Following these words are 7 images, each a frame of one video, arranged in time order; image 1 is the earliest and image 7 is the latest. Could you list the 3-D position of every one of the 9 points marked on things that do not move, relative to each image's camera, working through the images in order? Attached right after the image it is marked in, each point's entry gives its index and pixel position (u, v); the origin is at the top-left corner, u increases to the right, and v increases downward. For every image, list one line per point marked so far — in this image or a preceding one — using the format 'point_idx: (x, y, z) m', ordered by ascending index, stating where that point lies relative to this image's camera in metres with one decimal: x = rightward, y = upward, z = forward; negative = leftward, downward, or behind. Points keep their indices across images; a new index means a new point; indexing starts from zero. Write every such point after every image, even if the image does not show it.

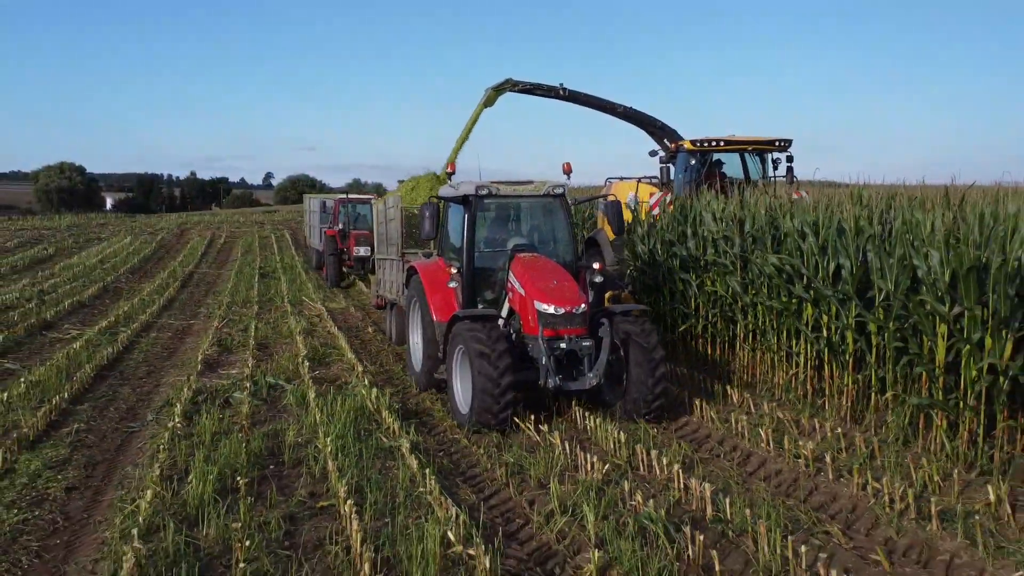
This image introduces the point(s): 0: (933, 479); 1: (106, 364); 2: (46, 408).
0: (+2.5, -1.1, +4.9) m
1: (-4.5, -0.8, +9.2) m
2: (-3.9, -1.0, +7.0) m
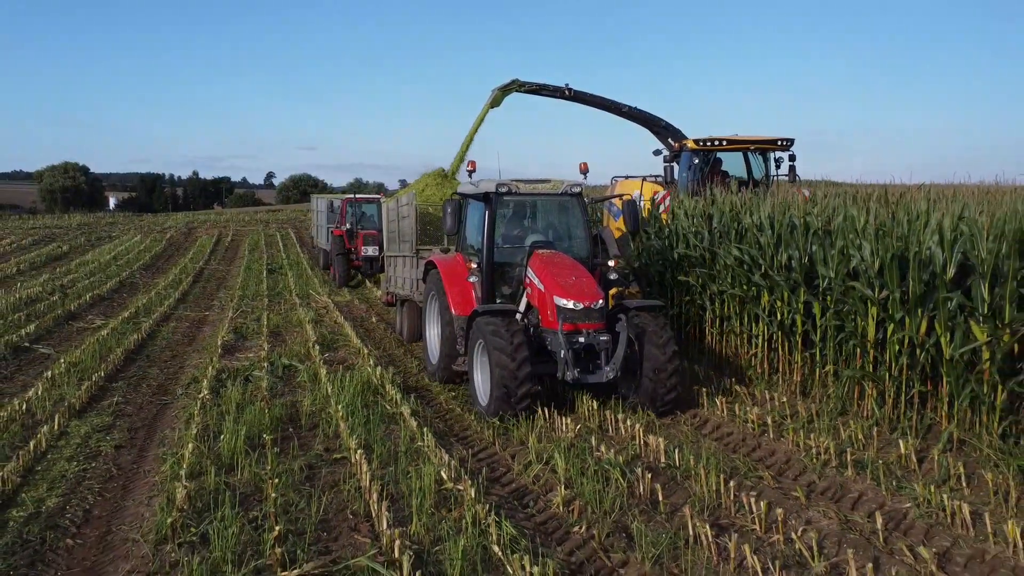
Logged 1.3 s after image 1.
0: (+2.4, -1.0, +5.8) m
1: (-4.6, -0.7, +10.1) m
2: (-4.0, -0.9, +7.8) m
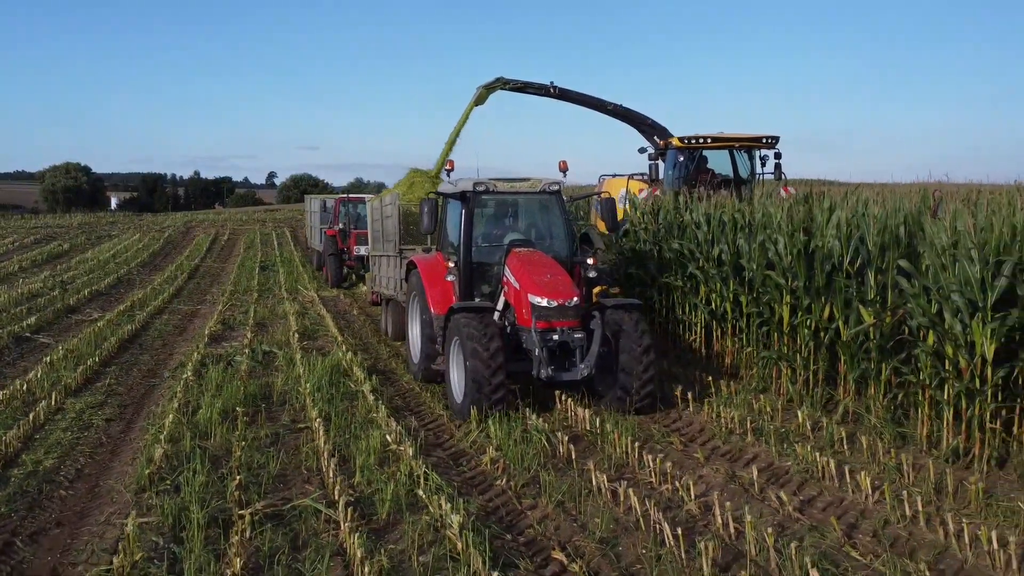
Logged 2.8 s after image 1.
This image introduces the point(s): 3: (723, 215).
0: (+2.0, -1.0, +6.5) m
1: (-5.0, -0.6, +10.8) m
2: (-4.4, -0.8, +8.5) m
3: (+2.1, +0.7, +8.0) m
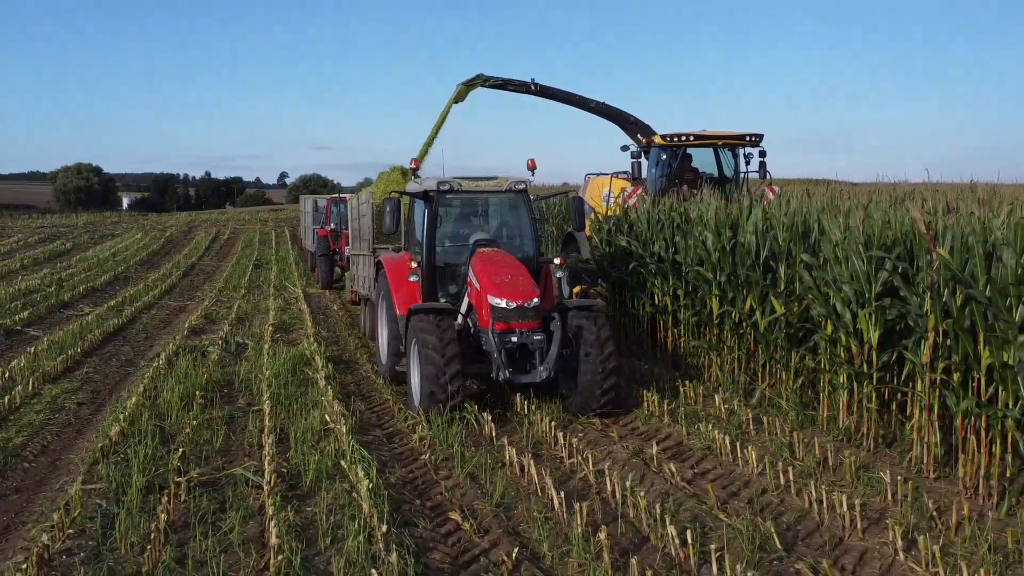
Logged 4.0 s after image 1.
0: (+1.5, -0.9, +6.9) m
1: (-5.5, -0.6, +11.3) m
2: (-4.9, -0.8, +9.1) m
3: (+1.6, +0.7, +8.4) m
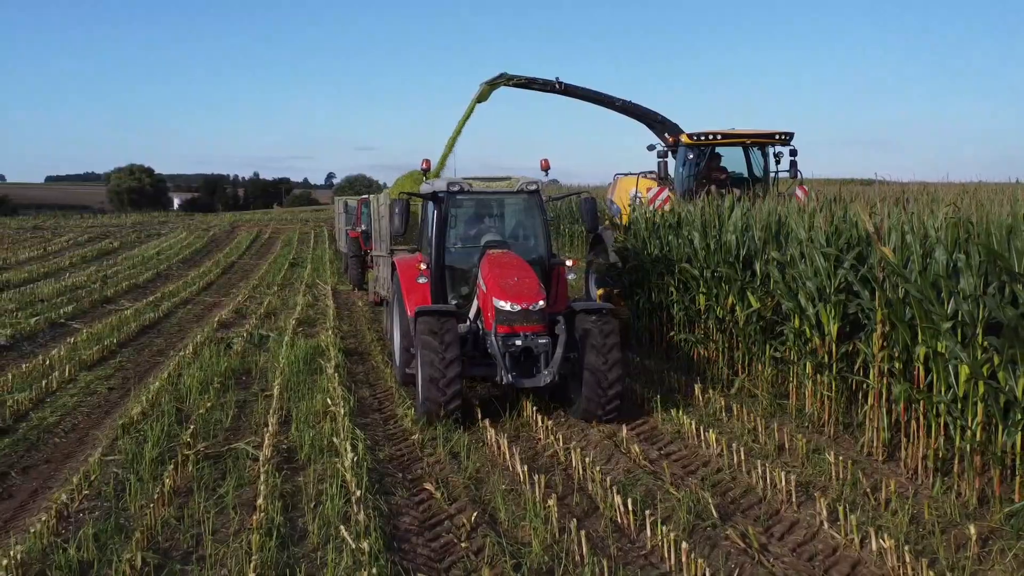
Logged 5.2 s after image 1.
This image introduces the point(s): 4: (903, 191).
0: (+1.4, -0.9, +7.3) m
1: (-5.3, -0.5, +12.0) m
2: (-4.8, -0.7, +9.7) m
3: (+1.6, +0.8, +8.8) m
4: (+2.9, +0.7, +6.1) m
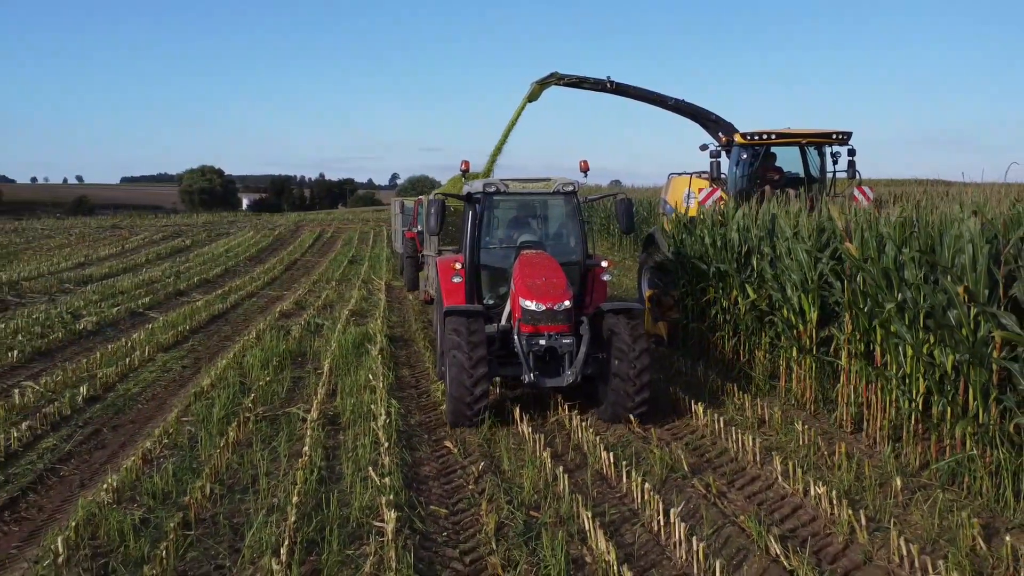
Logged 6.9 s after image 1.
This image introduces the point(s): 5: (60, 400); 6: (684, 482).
0: (+1.6, -0.8, +8.0) m
1: (-4.7, -0.4, +13.2) m
2: (-4.4, -0.6, +10.9) m
3: (+1.9, +0.9, +9.5) m
4: (+3.0, +0.8, +6.6) m
5: (-4.0, -1.0, +7.3) m
6: (+1.0, -1.2, +4.9) m
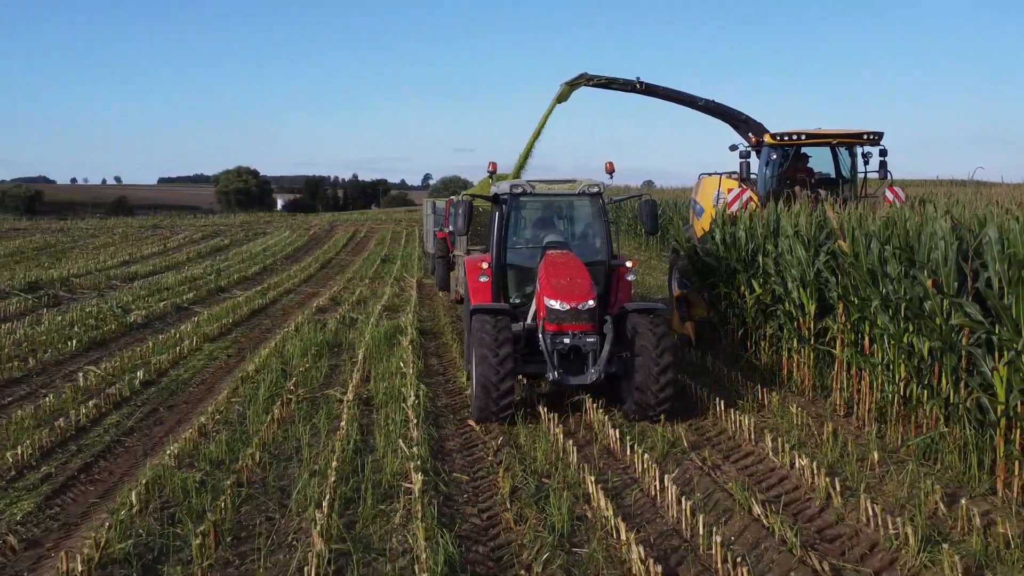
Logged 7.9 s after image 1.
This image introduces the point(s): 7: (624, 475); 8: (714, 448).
0: (+1.8, -0.7, +8.4) m
1: (-4.3, -0.3, +13.9) m
2: (-4.1, -0.5, +11.6) m
3: (+2.2, +0.9, +9.9) m
4: (+3.2, +0.8, +7.1) m
5: (-3.8, -0.9, +8.0) m
6: (+1.1, -1.1, +5.4) m
7: (+0.7, -1.1, +5.0) m
8: (+1.4, -1.1, +5.6) m
